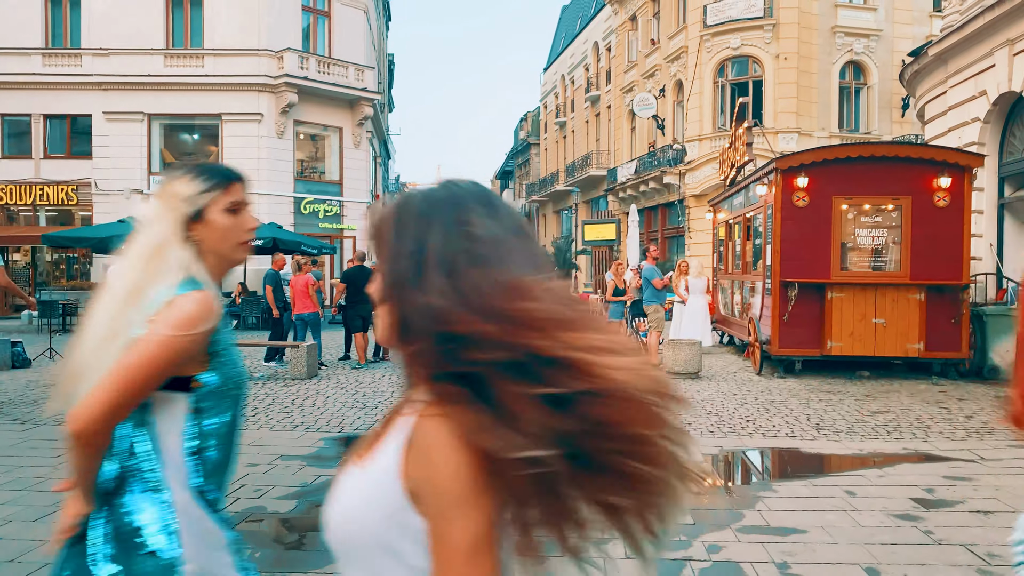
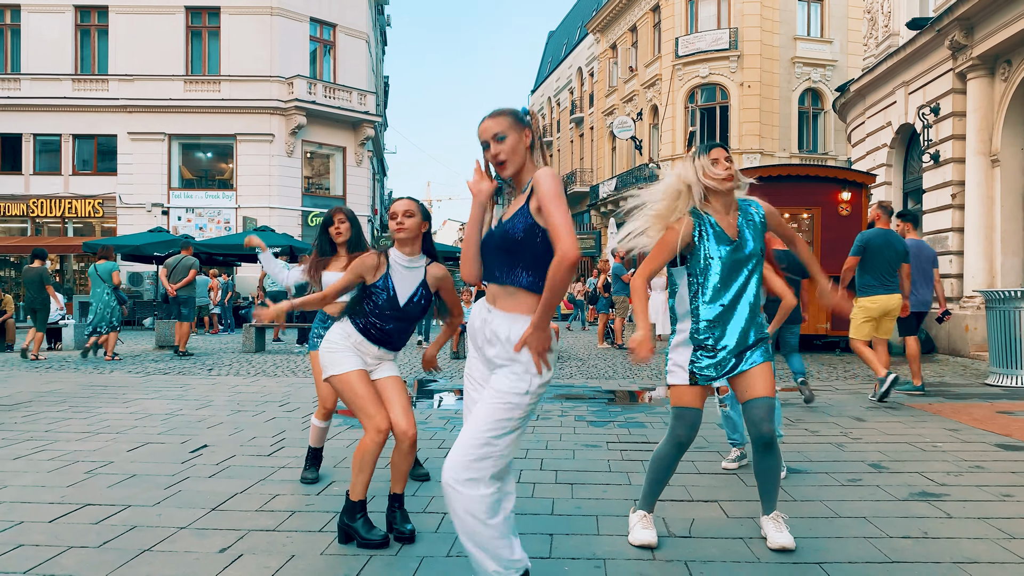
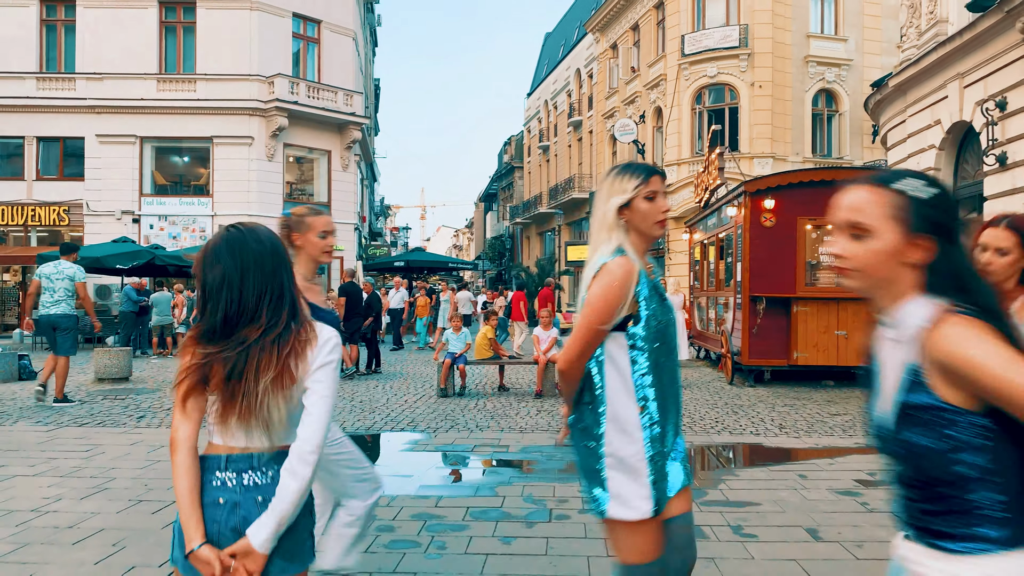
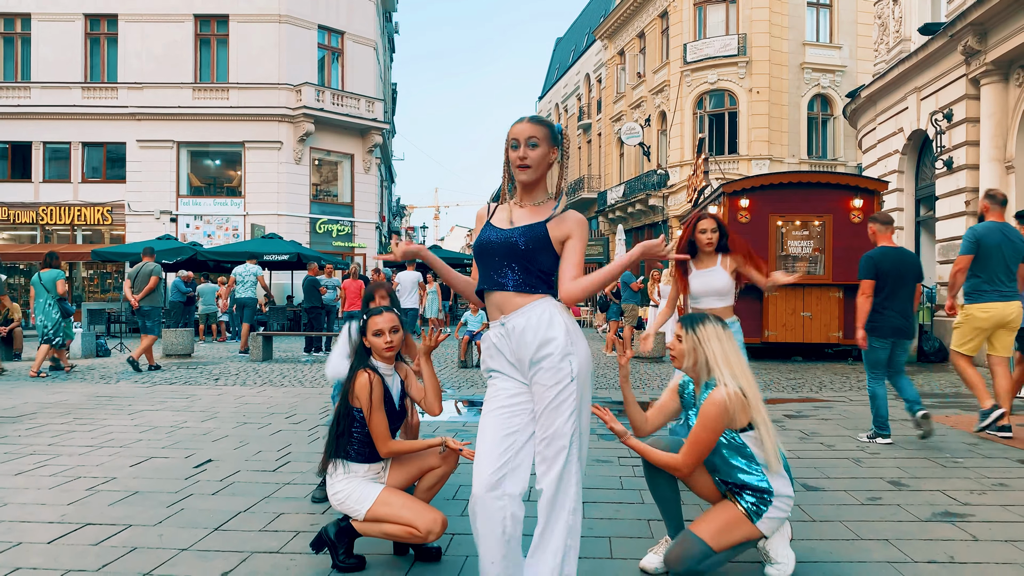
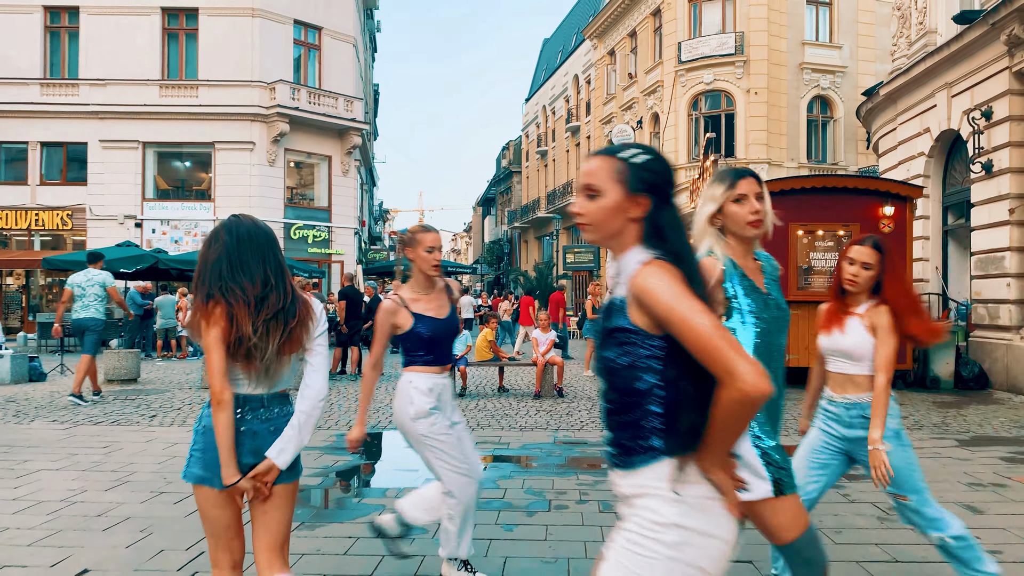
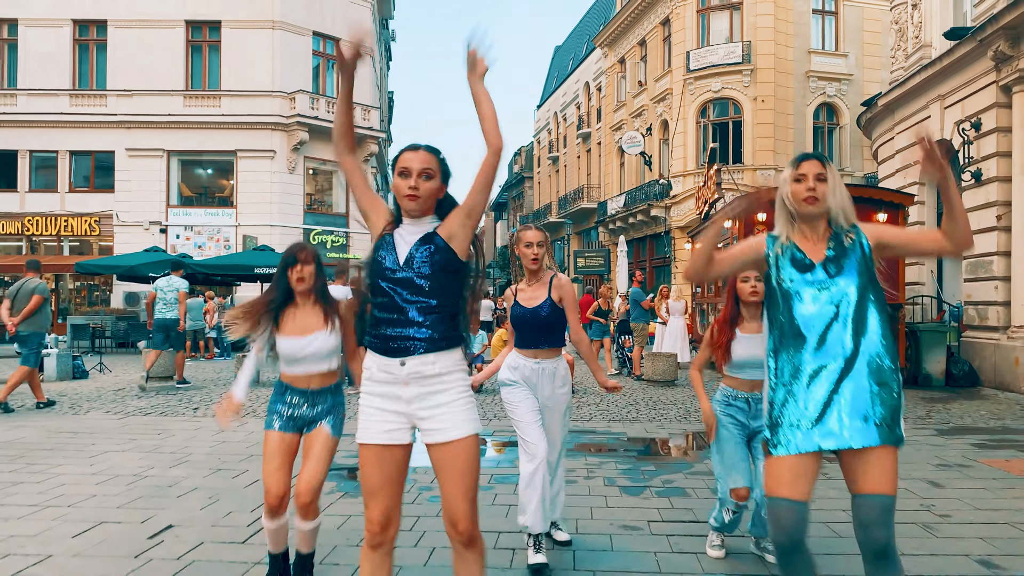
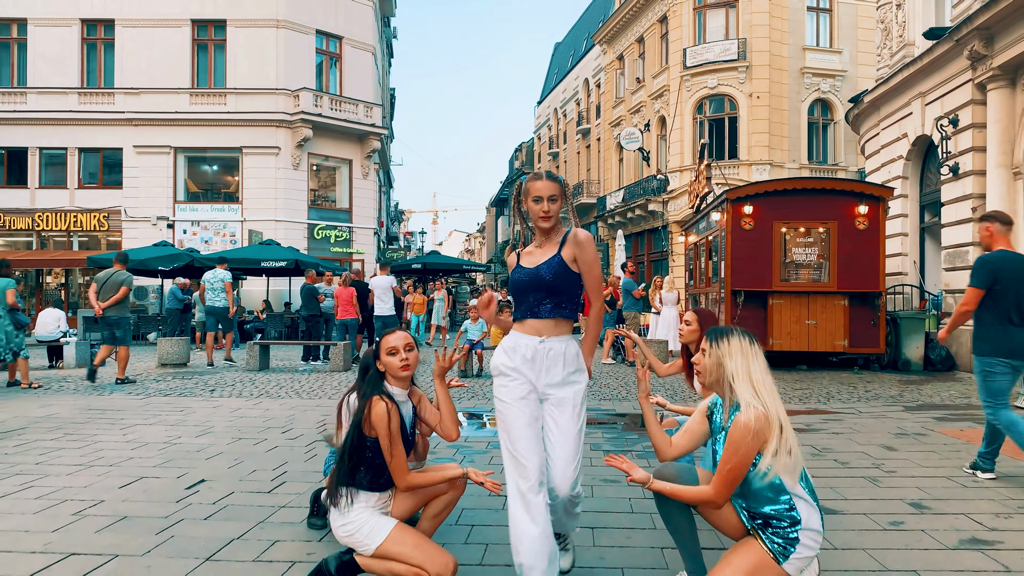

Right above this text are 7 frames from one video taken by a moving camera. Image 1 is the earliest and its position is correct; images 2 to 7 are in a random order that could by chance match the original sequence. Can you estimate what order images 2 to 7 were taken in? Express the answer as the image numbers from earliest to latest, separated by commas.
3, 5, 6, 7, 4, 2
